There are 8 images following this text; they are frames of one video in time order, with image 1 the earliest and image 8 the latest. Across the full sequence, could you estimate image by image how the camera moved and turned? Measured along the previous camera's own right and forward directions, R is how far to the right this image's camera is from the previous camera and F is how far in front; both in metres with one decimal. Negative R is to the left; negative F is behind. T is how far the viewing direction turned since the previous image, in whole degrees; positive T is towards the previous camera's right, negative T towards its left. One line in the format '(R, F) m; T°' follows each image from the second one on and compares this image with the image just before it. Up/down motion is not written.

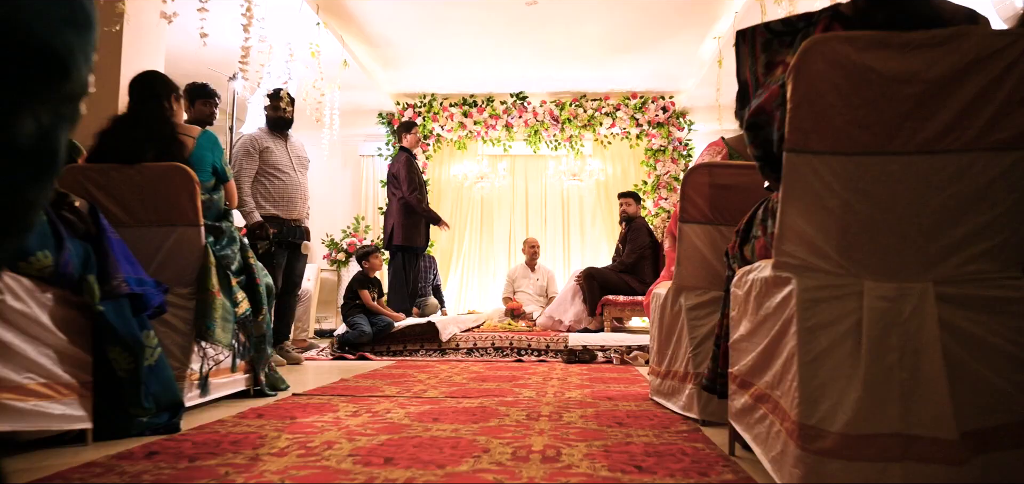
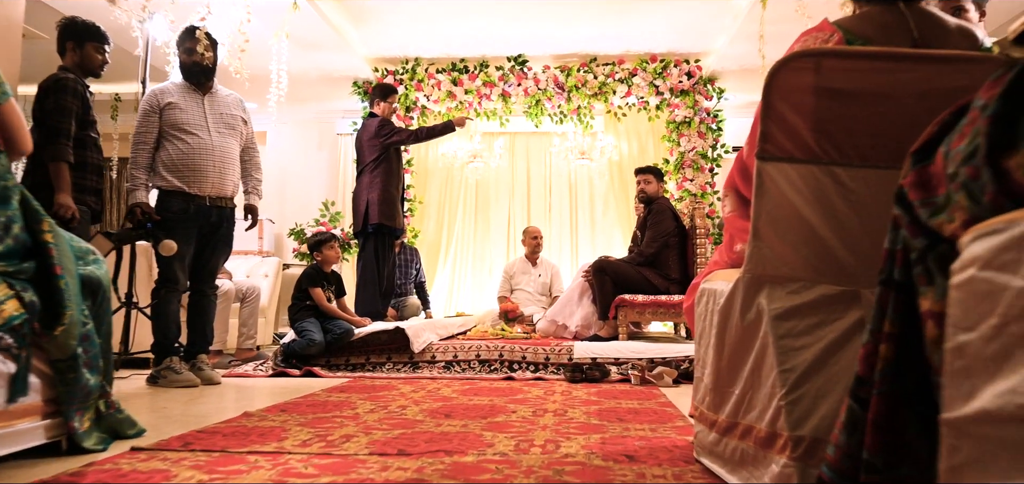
(+0.1, +0.9) m; -1°
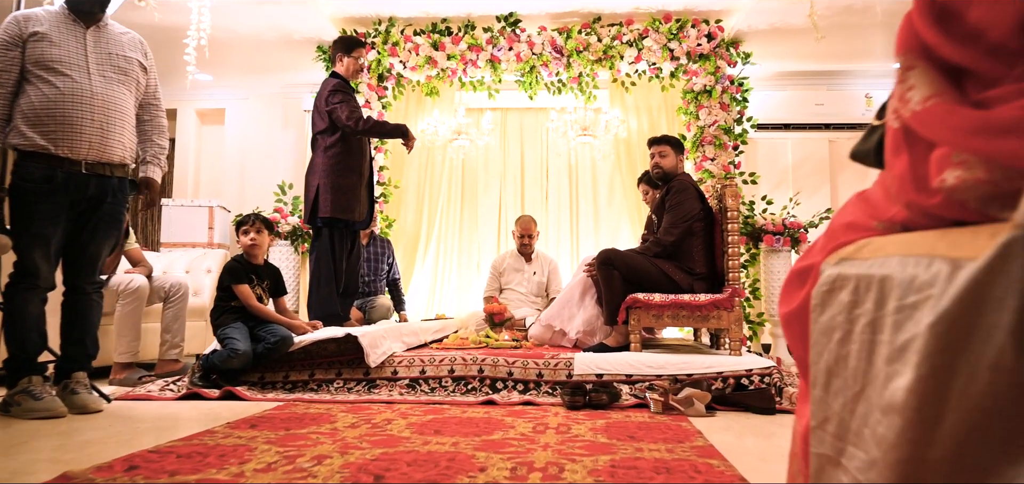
(+0.1, +0.8) m; 0°
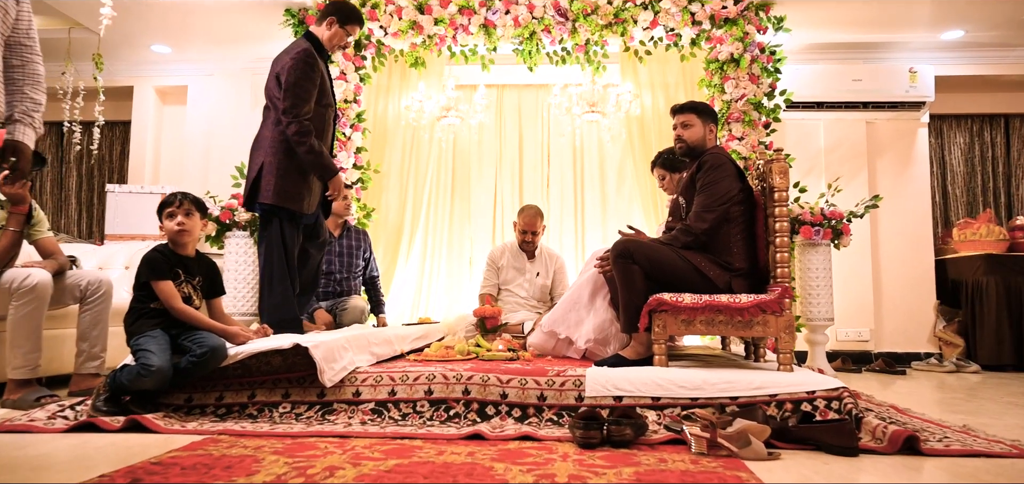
(0.0, +0.6) m; 0°
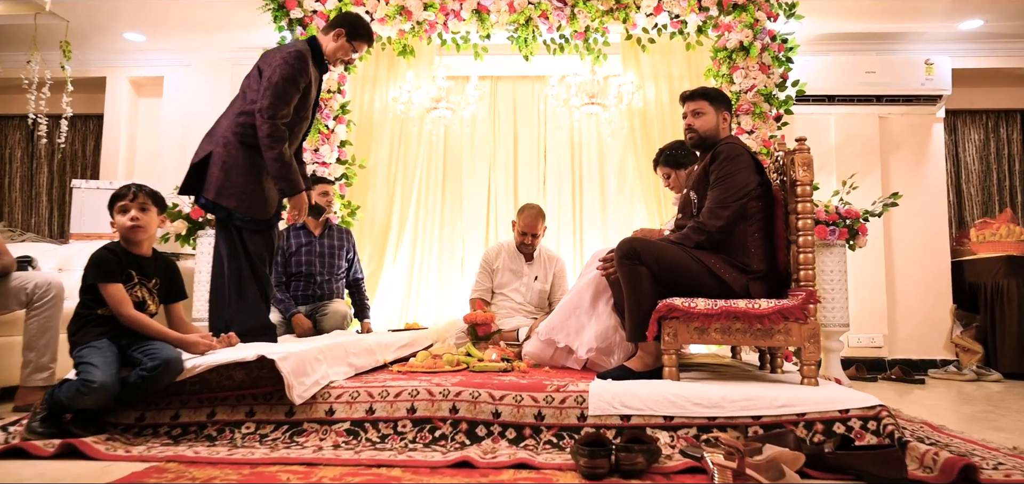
(0.0, +0.2) m; 0°
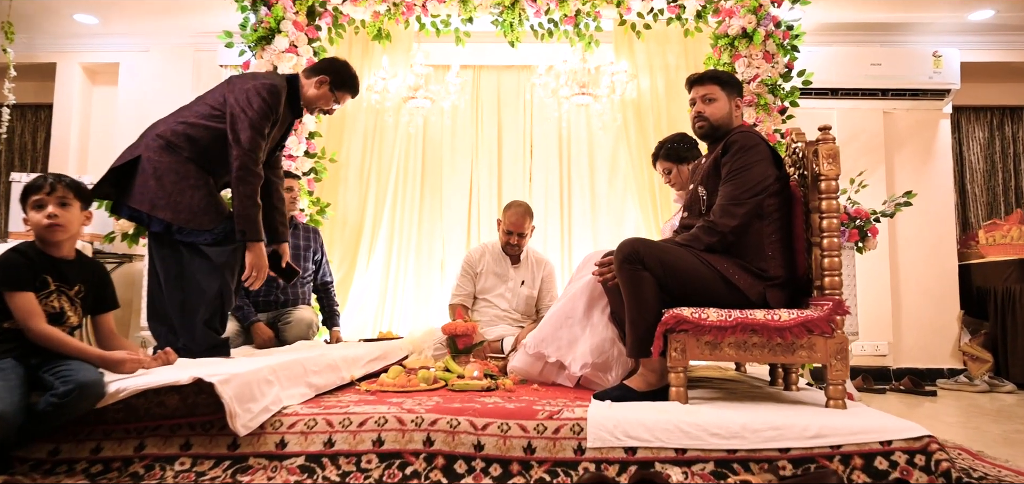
(0.0, +0.3) m; +1°
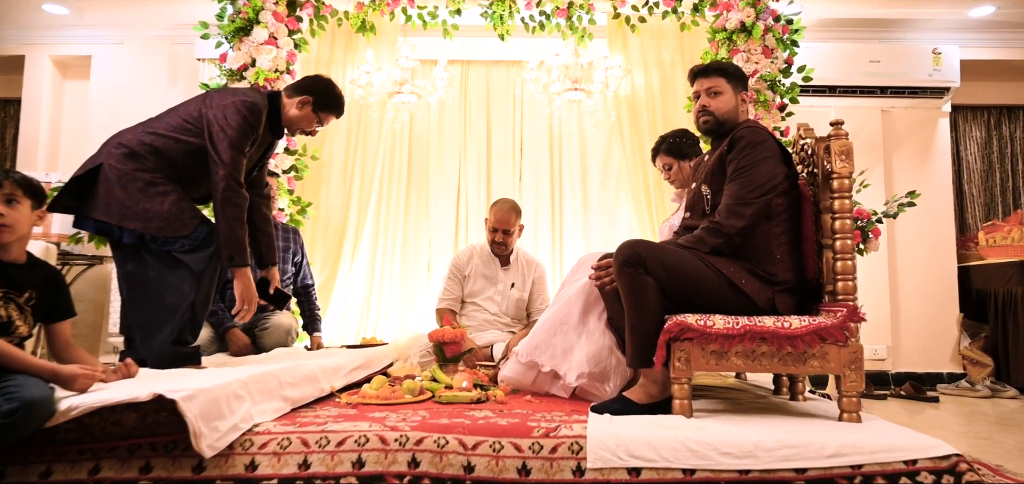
(0.0, +0.1) m; +1°
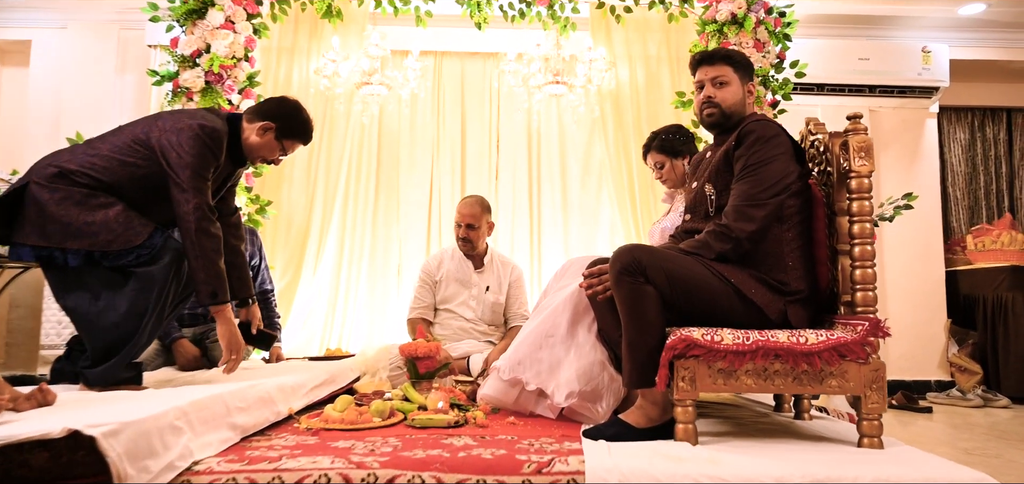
(0.0, +0.2) m; +3°
